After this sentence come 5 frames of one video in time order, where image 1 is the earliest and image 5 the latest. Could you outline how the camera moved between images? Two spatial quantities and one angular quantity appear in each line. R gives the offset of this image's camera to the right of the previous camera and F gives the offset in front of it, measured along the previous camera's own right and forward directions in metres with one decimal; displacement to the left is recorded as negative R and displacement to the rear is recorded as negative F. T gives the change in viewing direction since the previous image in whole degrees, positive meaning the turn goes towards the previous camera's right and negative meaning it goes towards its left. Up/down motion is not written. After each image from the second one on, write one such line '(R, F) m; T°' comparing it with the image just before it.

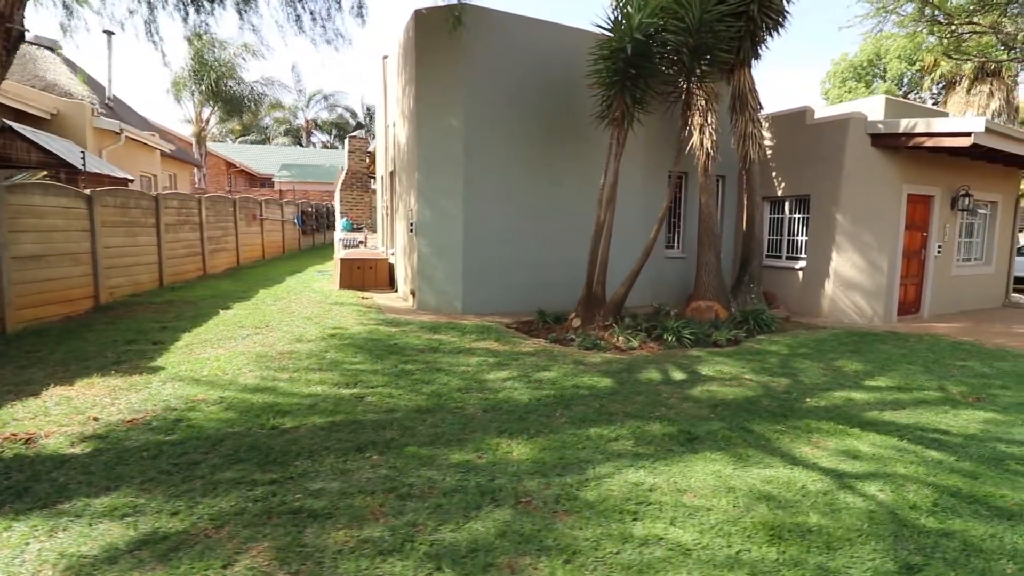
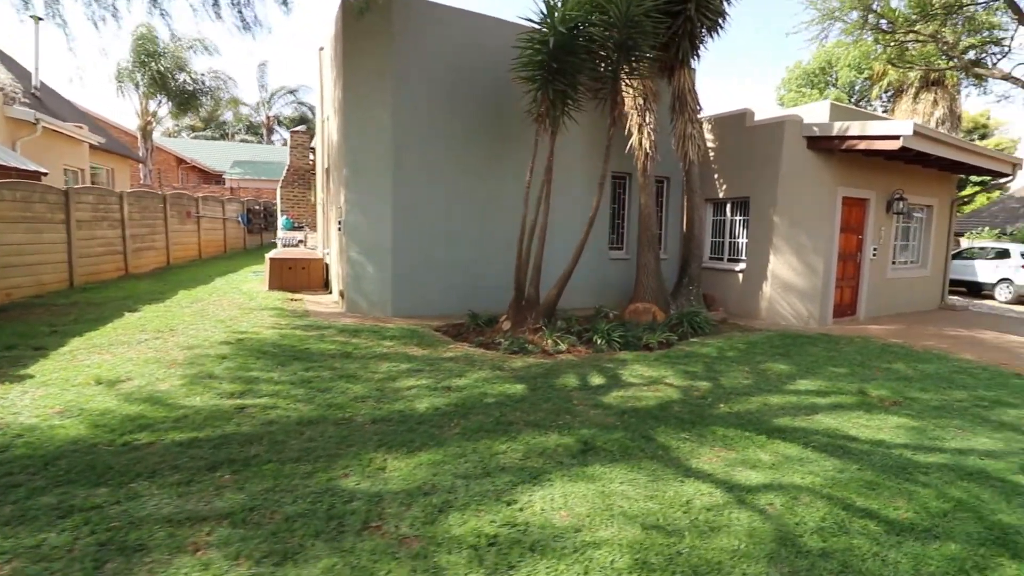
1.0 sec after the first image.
(+0.7, +0.3) m; +3°
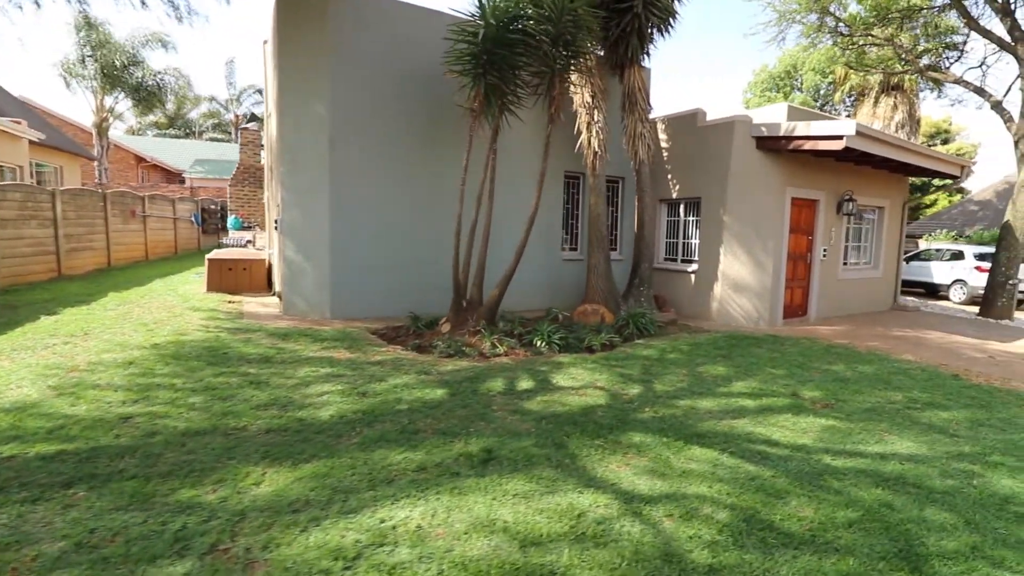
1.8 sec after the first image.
(+0.6, +0.2) m; +2°
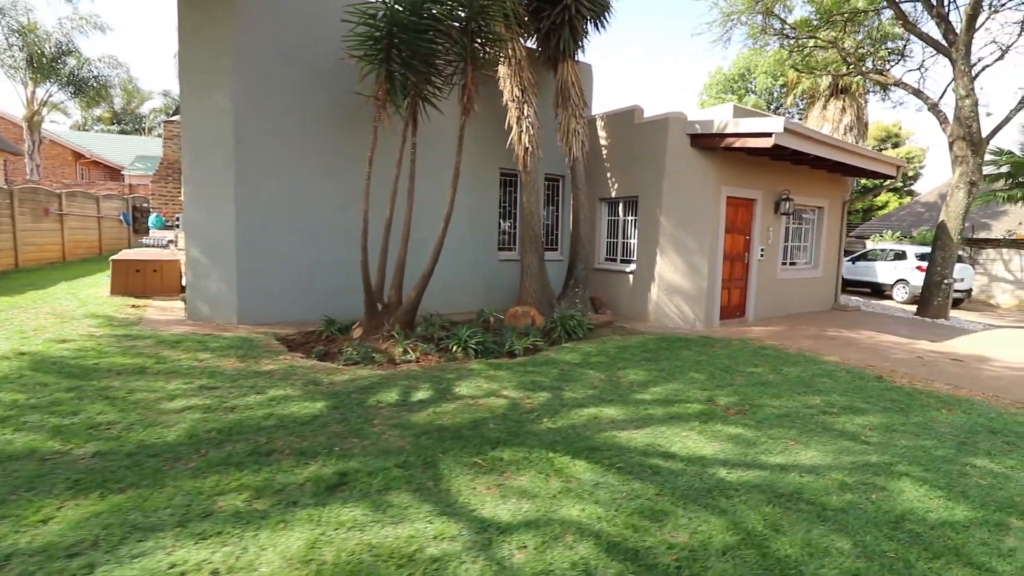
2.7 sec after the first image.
(+0.8, +0.4) m; +3°
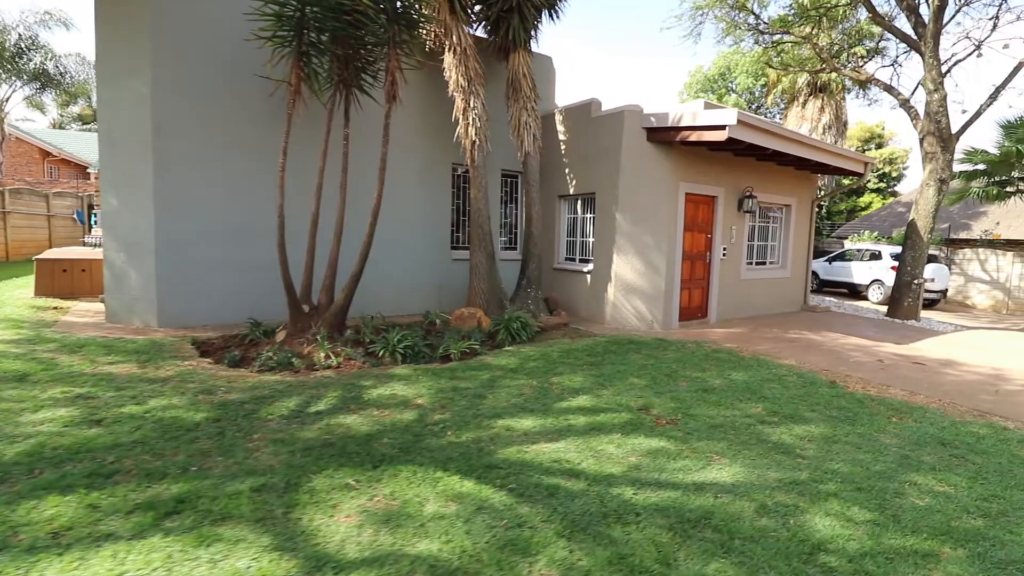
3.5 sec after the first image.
(+0.7, +0.4) m; +1°
